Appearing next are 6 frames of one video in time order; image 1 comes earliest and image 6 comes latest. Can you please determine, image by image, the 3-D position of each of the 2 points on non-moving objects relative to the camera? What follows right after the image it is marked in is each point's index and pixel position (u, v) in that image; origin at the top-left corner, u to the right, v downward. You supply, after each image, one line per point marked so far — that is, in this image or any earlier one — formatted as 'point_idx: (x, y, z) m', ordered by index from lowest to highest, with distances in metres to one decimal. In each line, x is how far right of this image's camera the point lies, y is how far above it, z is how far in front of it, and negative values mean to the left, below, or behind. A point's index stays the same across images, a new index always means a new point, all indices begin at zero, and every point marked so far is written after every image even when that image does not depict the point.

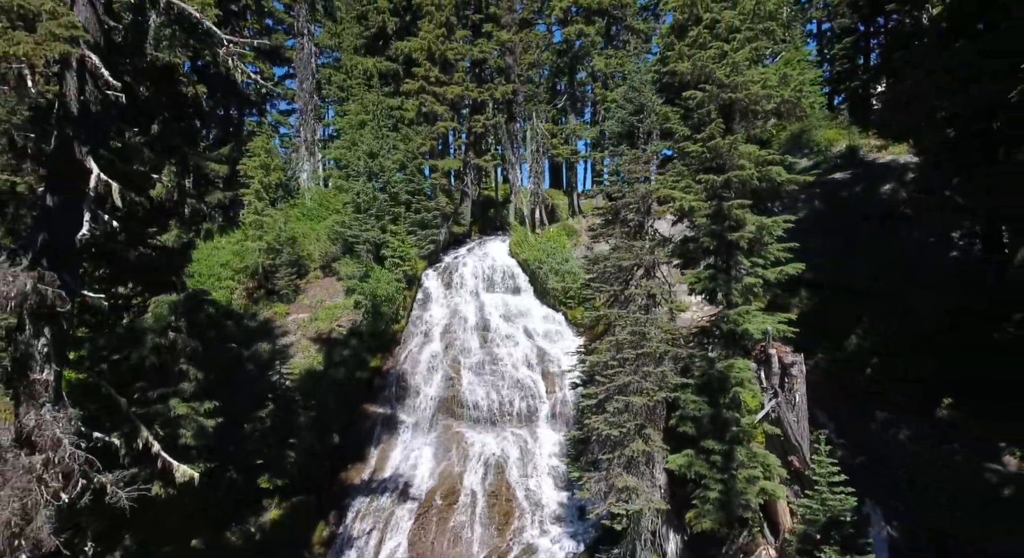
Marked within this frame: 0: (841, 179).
0: (+11.4, +3.4, +19.4) m
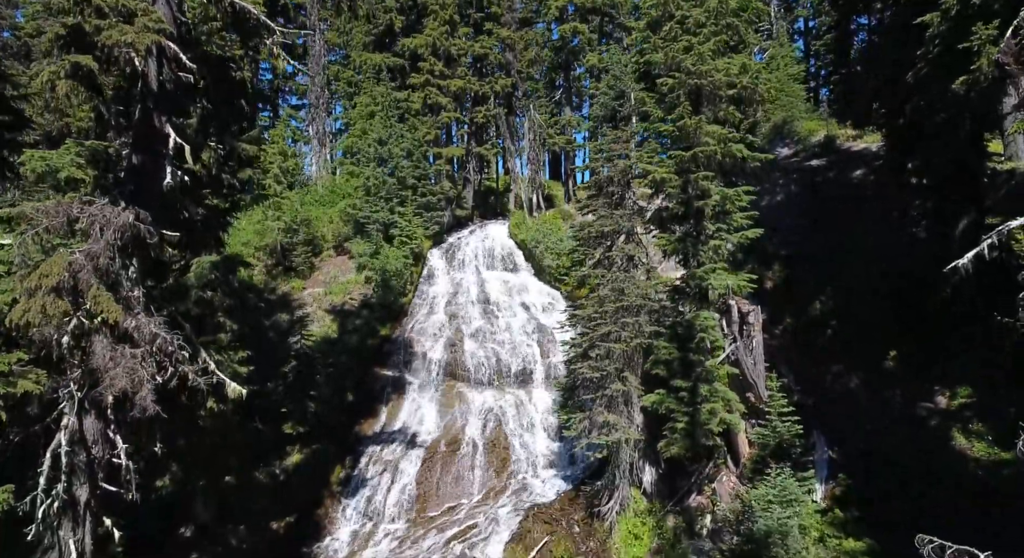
0: (+11.3, +4.2, +20.9) m
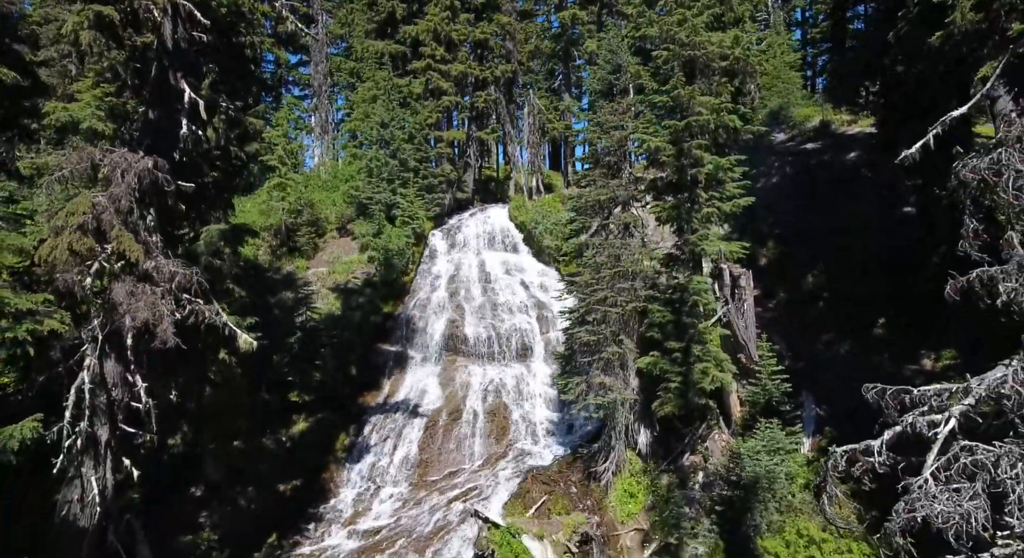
0: (+11.3, +4.9, +21.2) m
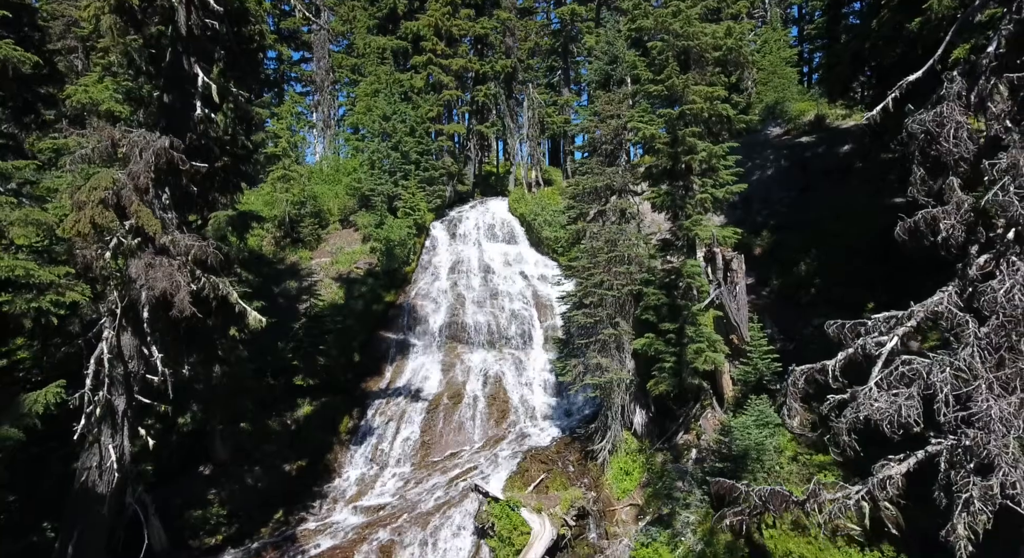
0: (+11.3, +5.3, +21.6) m
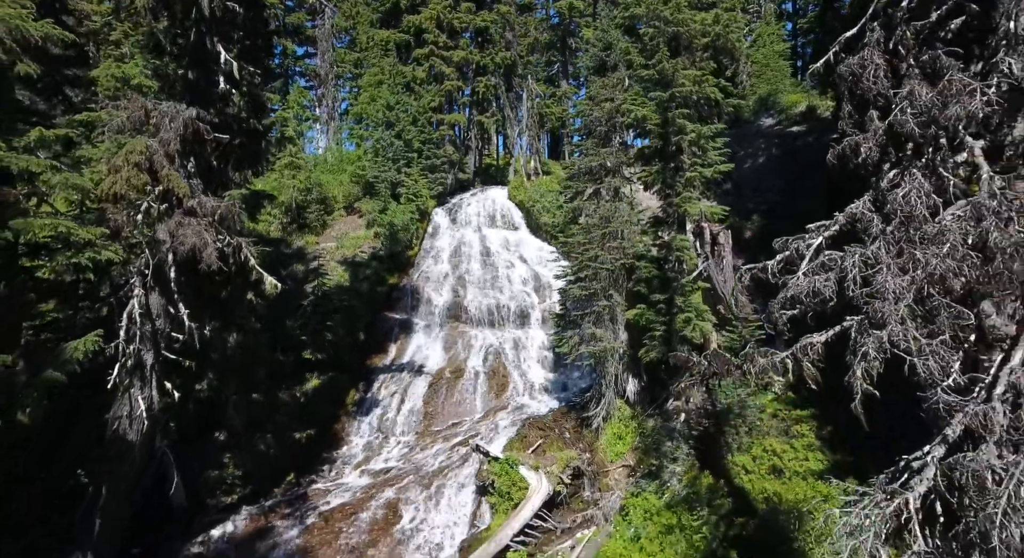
0: (+11.3, +5.8, +22.2) m
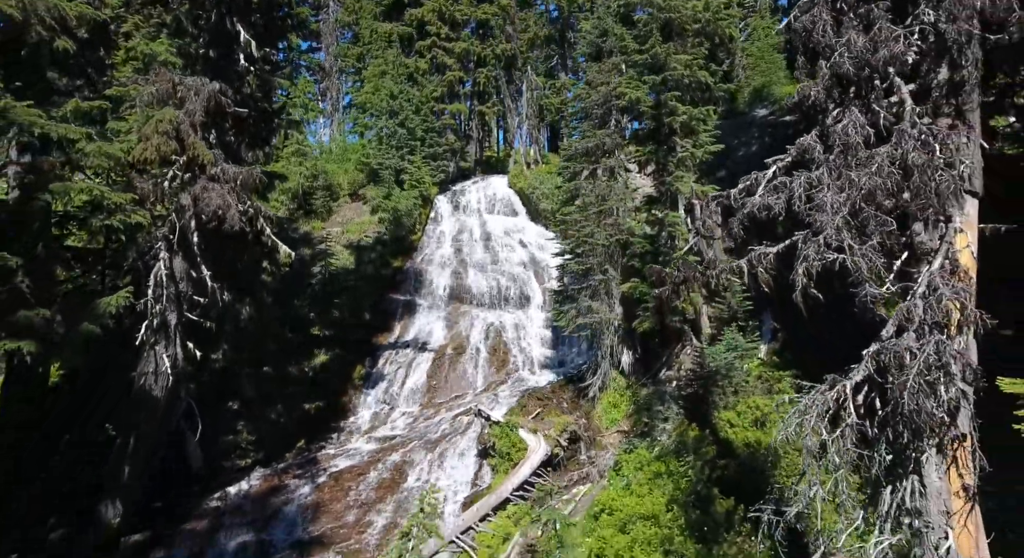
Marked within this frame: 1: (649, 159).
0: (+11.3, +6.4, +22.8) m
1: (+3.3, +2.8, +13.4) m
